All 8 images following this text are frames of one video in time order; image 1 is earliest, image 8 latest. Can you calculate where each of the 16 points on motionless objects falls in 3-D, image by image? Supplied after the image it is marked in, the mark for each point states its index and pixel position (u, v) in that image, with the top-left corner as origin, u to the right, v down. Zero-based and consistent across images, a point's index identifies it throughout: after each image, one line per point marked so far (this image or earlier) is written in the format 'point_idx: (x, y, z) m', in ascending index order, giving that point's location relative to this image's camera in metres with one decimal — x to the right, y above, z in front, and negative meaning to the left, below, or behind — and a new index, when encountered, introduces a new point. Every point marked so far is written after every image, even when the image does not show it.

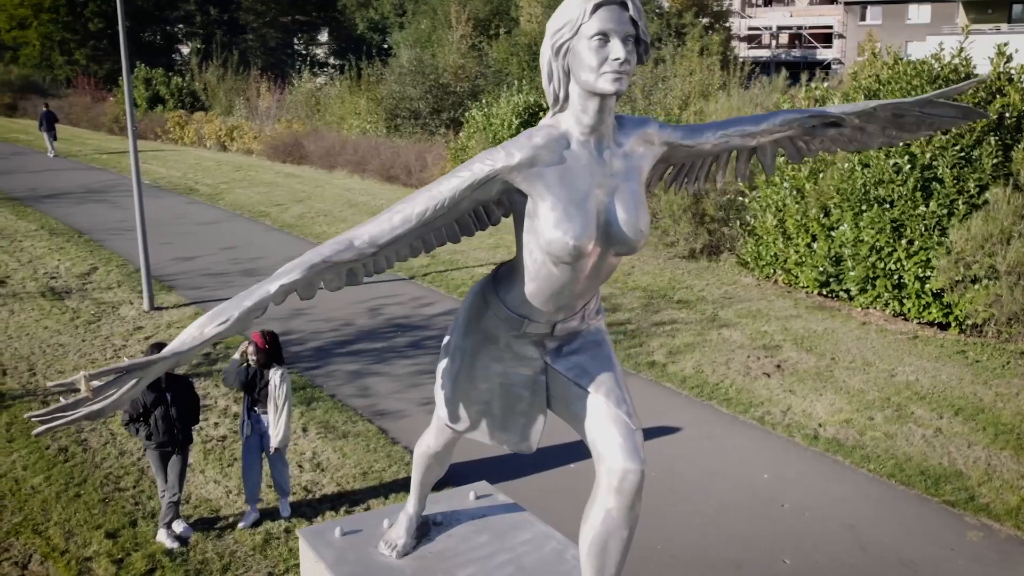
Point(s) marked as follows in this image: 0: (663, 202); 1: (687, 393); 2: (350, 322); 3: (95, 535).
0: (+1.7, +1.0, +12.2) m
1: (+1.5, -0.9, +9.0) m
2: (-1.6, -0.3, +10.4) m
3: (-2.8, -1.7, +7.0) m
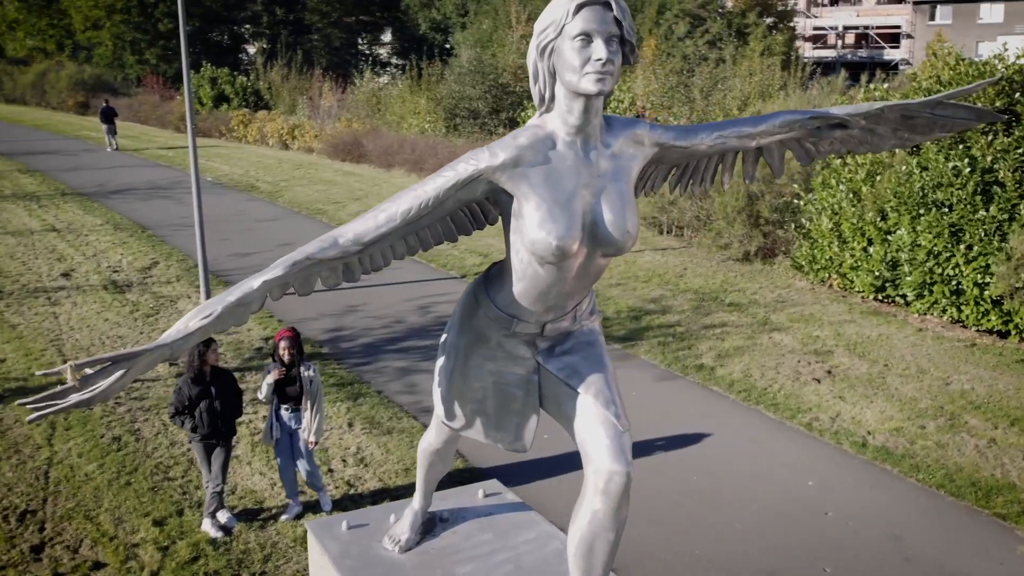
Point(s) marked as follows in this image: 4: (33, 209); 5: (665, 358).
0: (+2.4, +1.0, +12.1) m
1: (+1.9, -0.9, +8.9) m
2: (-1.1, -0.3, +10.5) m
3: (-2.5, -1.6, +7.2) m
4: (-6.0, +1.0, +13.0) m
5: (+1.4, -0.6, +9.6) m
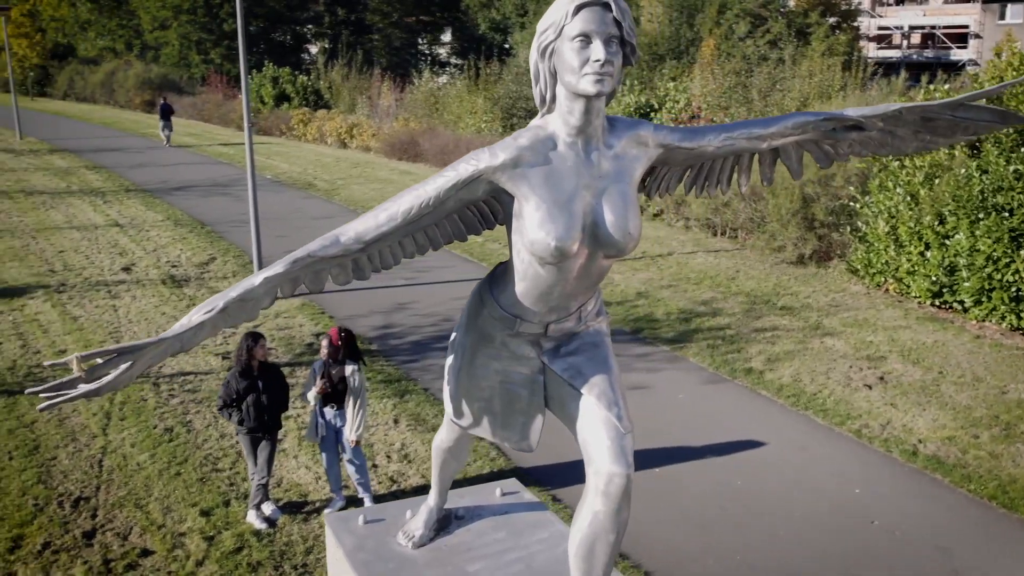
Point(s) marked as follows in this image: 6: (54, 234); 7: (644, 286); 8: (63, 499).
0: (+3.0, +0.9, +12.0) m
1: (+2.3, -0.9, +8.7) m
2: (-0.6, -0.3, +10.6) m
3: (-2.3, -1.6, +7.4) m
4: (-5.3, +1.1, +13.4) m
5: (+1.8, -0.7, +9.5) m
6: (-5.3, +0.6, +12.0) m
7: (+1.4, 0.0, +11.2) m
8: (-3.2, -1.5, +7.5) m
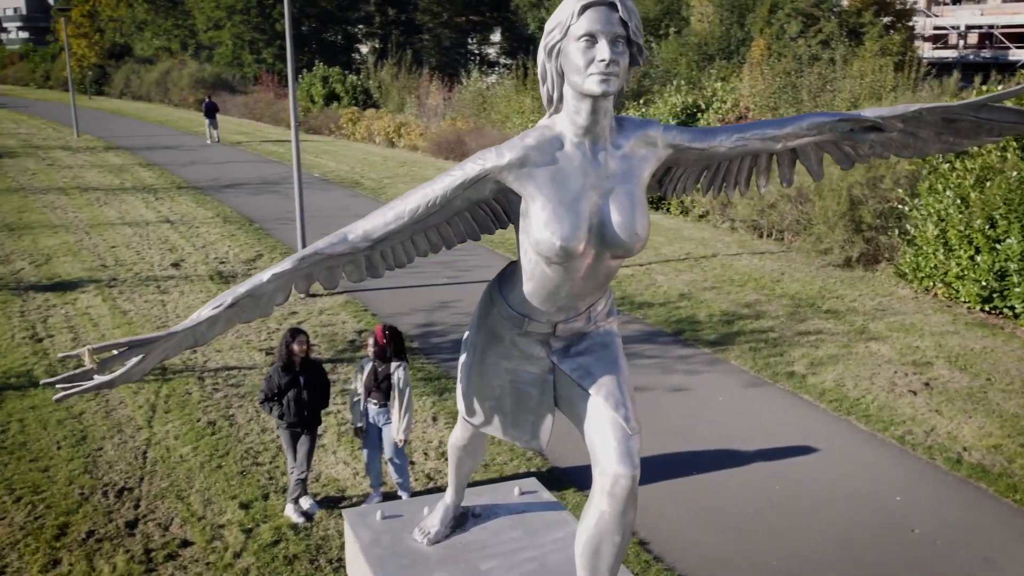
0: (+3.5, +0.9, +11.8) m
1: (+2.6, -1.0, +8.6) m
2: (-0.2, -0.3, +10.6) m
3: (-2.0, -1.6, +7.5) m
4: (-4.7, +1.1, +13.6) m
5: (+2.2, -0.7, +9.4) m
6: (-4.8, +0.7, +12.3) m
7: (+1.9, 0.0, +11.2) m
8: (-3.0, -1.5, +7.7) m
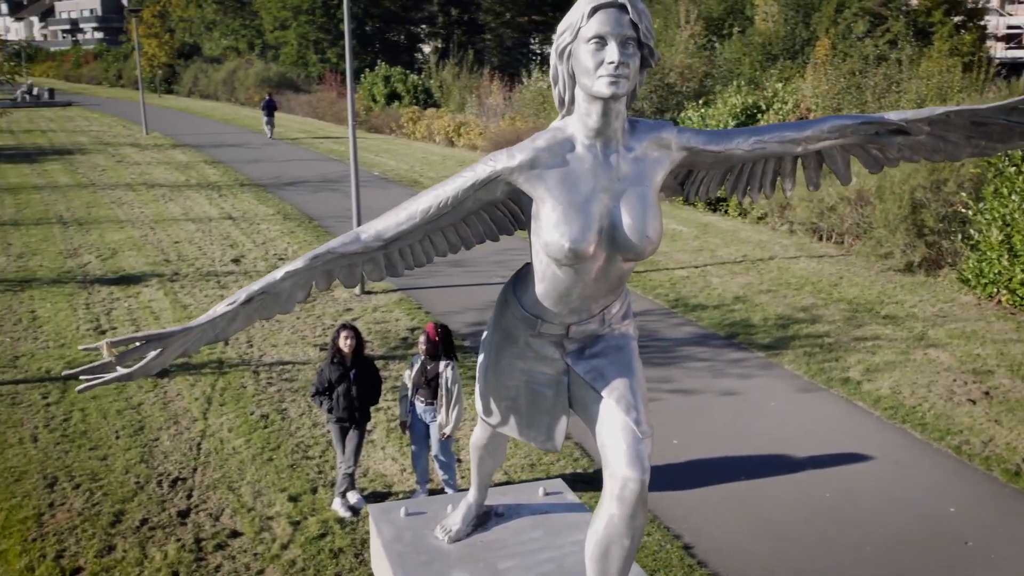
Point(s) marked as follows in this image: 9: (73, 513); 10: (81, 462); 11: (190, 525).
0: (+4.1, +0.8, +11.6) m
1: (+3.0, -1.0, +8.5) m
2: (+0.3, -0.3, +10.6) m
3: (-1.7, -1.5, +7.6) m
4: (-4.0, +1.2, +13.9) m
5: (+2.6, -0.7, +9.3) m
6: (-4.1, +0.8, +12.6) m
7: (+2.4, 0.0, +11.0) m
8: (-2.6, -1.4, +7.9) m
9: (-3.1, -1.6, +7.4) m
10: (-3.3, -1.3, +8.0) m
11: (-2.2, -1.7, +7.3) m
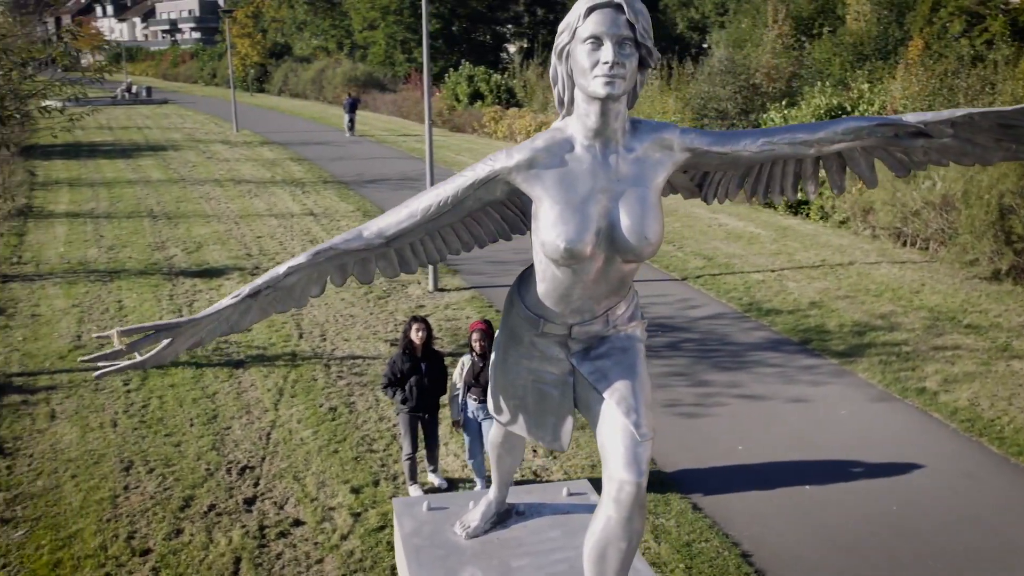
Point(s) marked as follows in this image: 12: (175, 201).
0: (+4.9, +0.8, +11.2) m
1: (+3.5, -1.1, +8.2) m
2: (+1.0, -0.3, +10.6) m
3: (-1.3, -1.5, +7.8) m
4: (-2.9, +1.3, +14.3) m
5: (+3.2, -0.8, +9.0) m
6: (-3.2, +0.8, +12.9) m
7: (+3.2, -0.1, +10.8) m
8: (-2.2, -1.4, +8.1) m
9: (-2.7, -1.5, +7.7) m
10: (-2.8, -1.3, +8.3) m
11: (-1.8, -1.6, +7.5) m
12: (-4.4, +1.1, +13.7) m
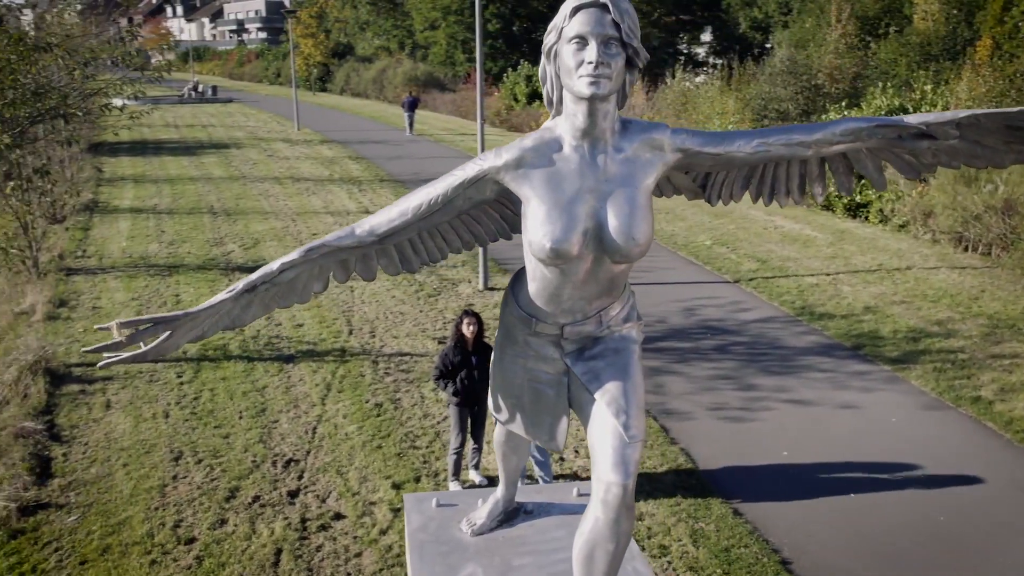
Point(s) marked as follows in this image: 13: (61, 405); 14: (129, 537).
0: (+5.4, +0.7, +10.9) m
1: (+3.8, -1.1, +8.0) m
2: (+1.5, -0.3, +10.5) m
3: (-1.0, -1.5, +7.8) m
4: (-2.2, +1.3, +14.4) m
5: (+3.6, -0.8, +8.8) m
6: (-2.5, +0.9, +13.1) m
7: (+3.7, -0.1, +10.6) m
8: (-1.8, -1.3, +8.2) m
9: (-2.4, -1.5, +7.9) m
10: (-2.5, -1.2, +8.5) m
11: (-1.6, -1.6, +7.6) m
12: (-3.7, +1.2, +14.0) m
13: (-3.8, -1.0, +8.9) m
14: (-2.7, -1.7, +7.3) m
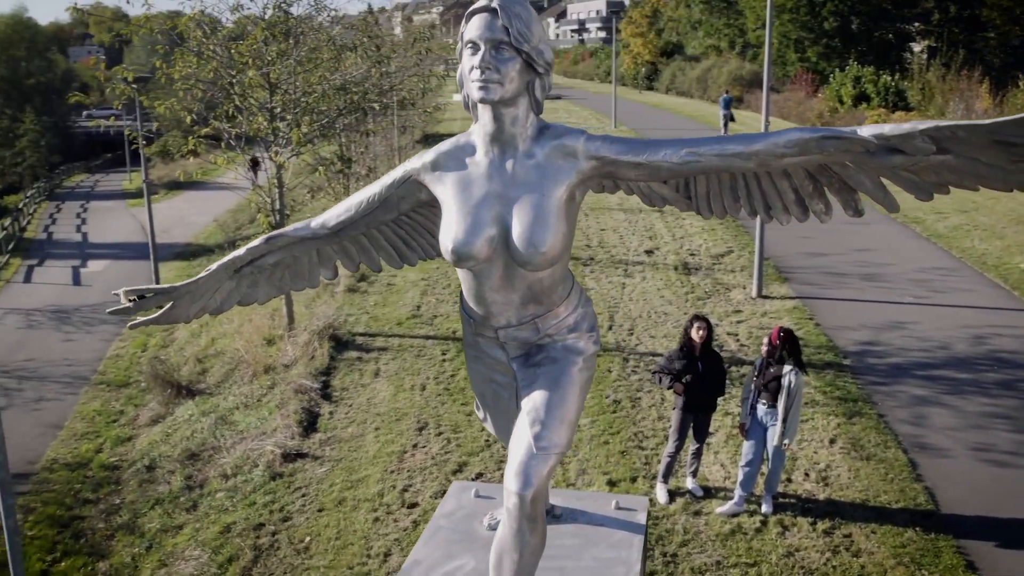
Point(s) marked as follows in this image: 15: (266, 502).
0: (+7.8, +0.2, +8.5) m
1: (+5.1, -1.5, +6.4) m
2: (+4.0, -0.5, +9.5) m
3: (+0.6, -1.4, +7.9) m
4: (+2.0, +1.3, +14.5) m
5: (+5.3, -1.2, +7.2) m
6: (+1.2, +0.9, +13.4) m
7: (+6.0, -0.5, +8.9) m
8: (0.0, -1.3, +8.6) m
9: (-0.7, -1.4, +8.4) m
10: (-0.5, -1.1, +9.0) m
11: (0.0, -1.5, +7.9) m
12: (+0.4, +1.4, +14.6) m
13: (-1.6, -0.8, +9.9) m
14: (-1.2, -1.6, +8.0) m
15: (-1.9, -1.6, +7.9) m
